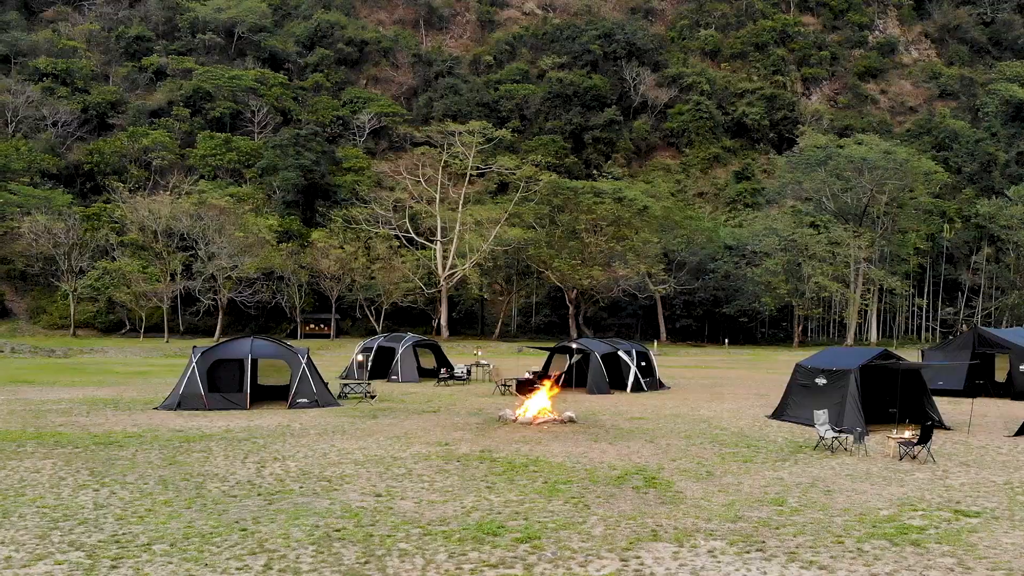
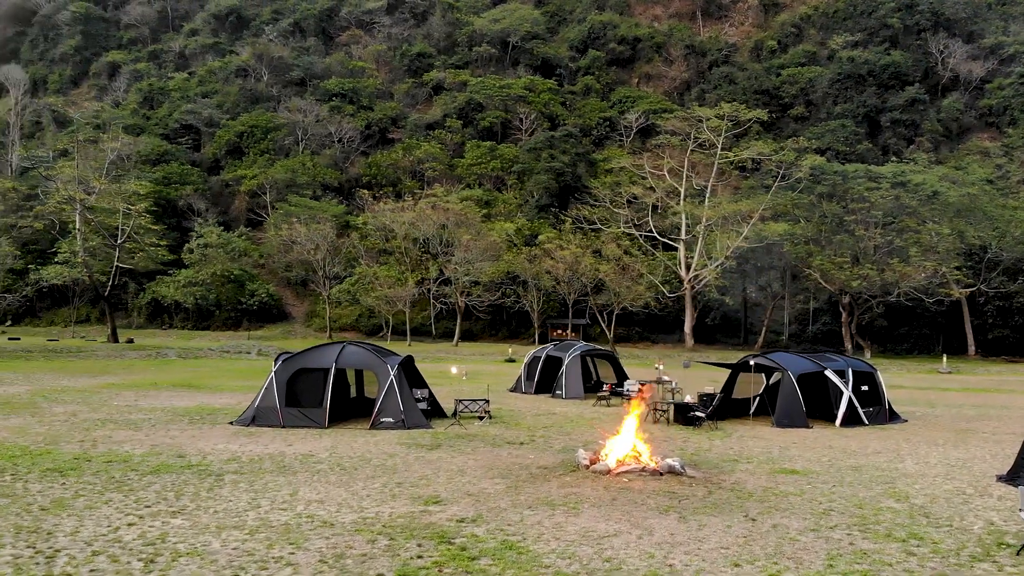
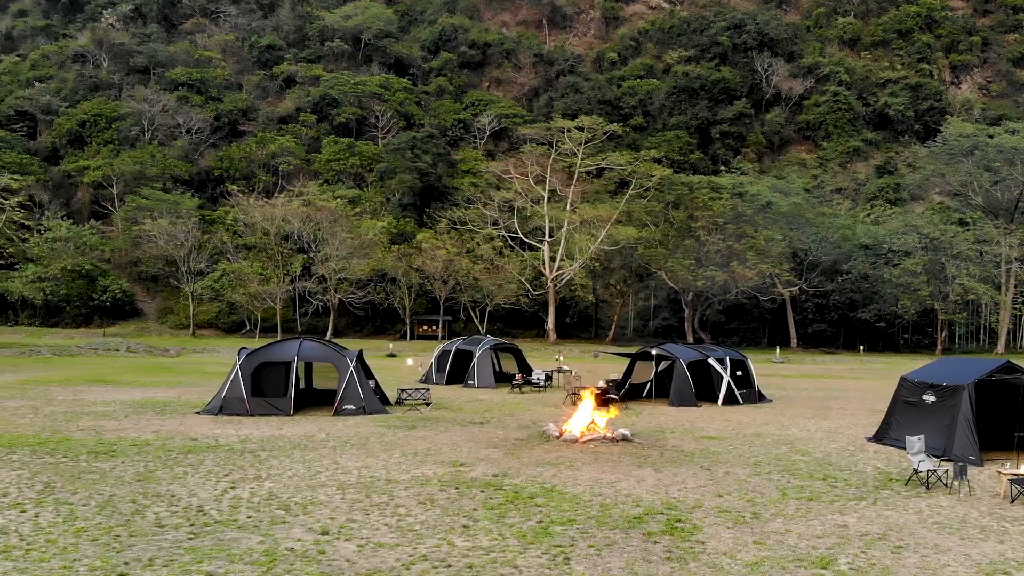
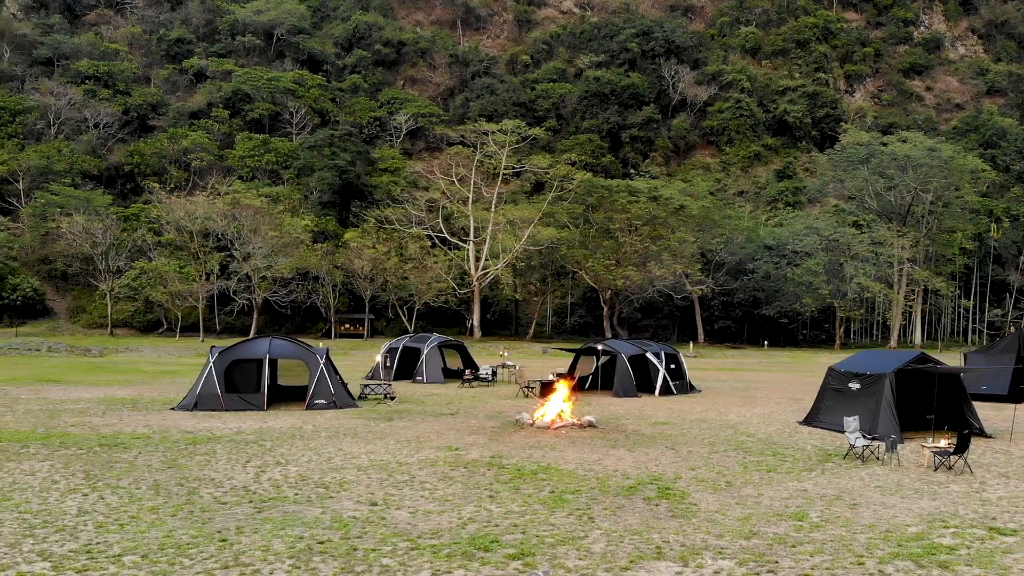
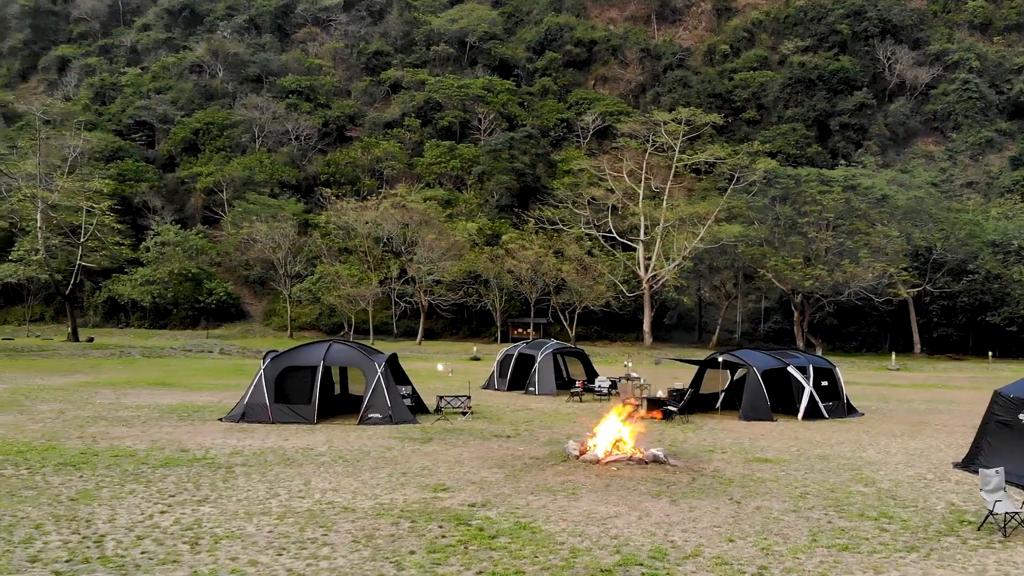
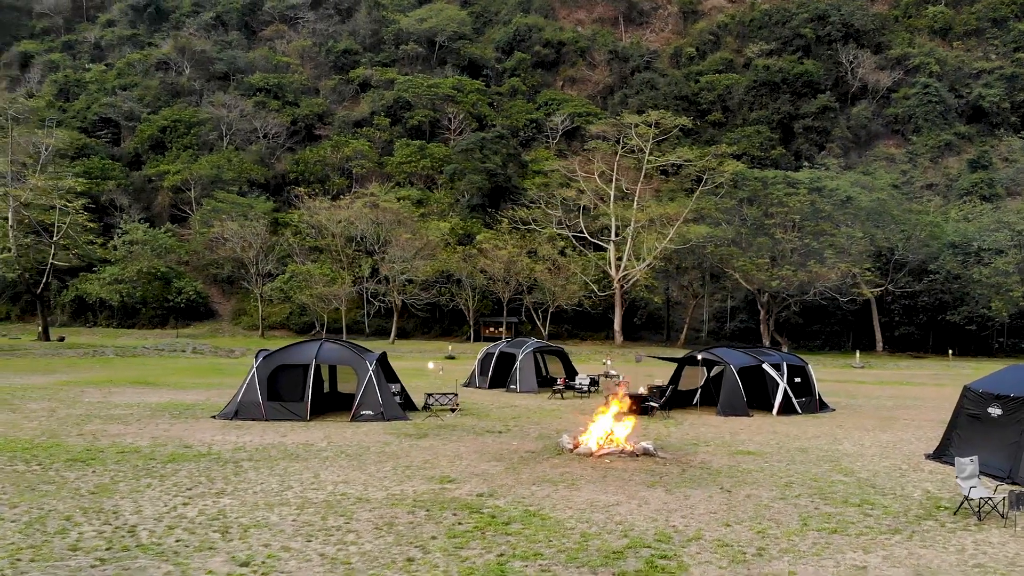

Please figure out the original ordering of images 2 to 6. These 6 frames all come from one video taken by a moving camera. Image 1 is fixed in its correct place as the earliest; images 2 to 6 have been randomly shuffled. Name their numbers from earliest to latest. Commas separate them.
4, 3, 6, 5, 2
